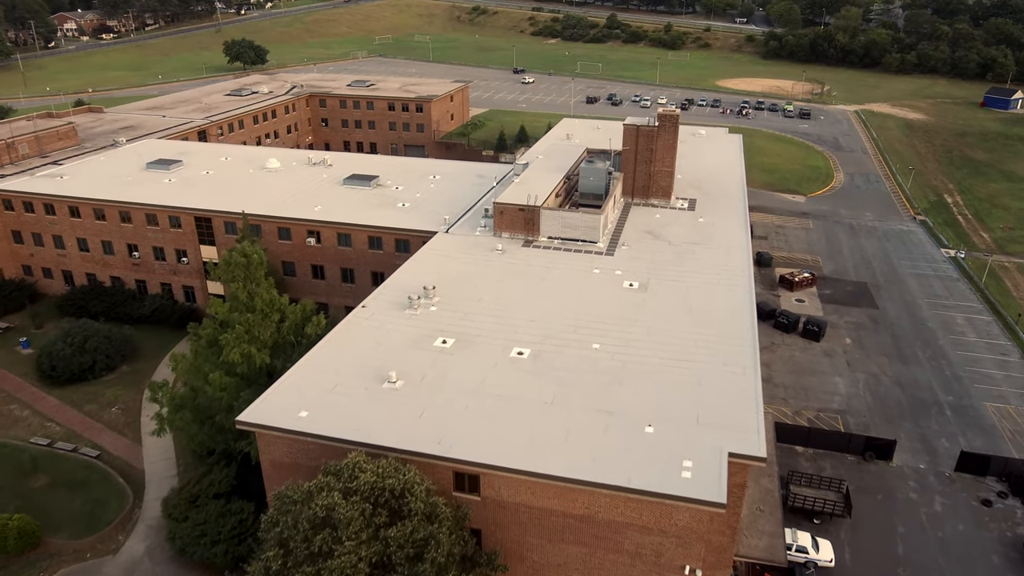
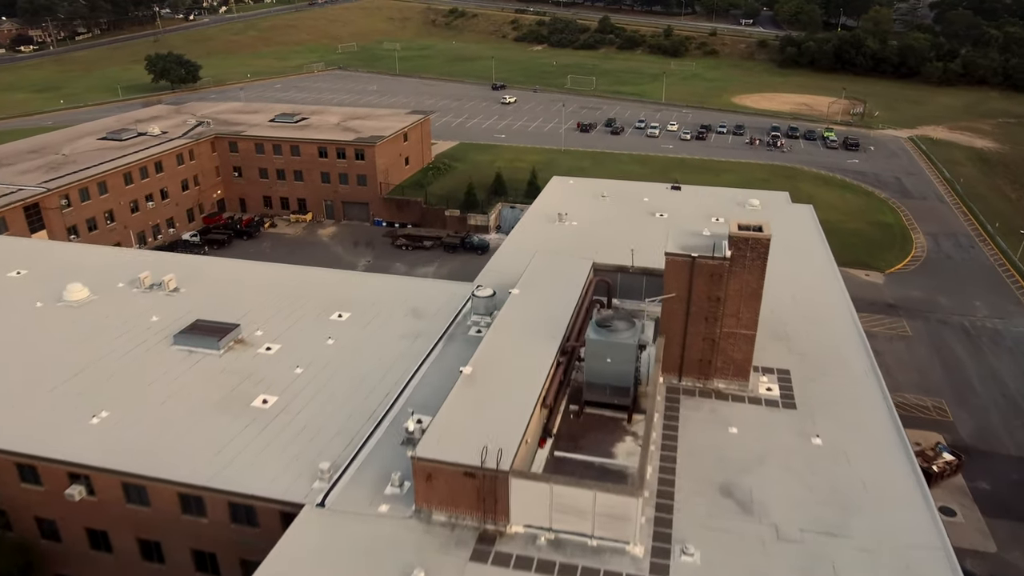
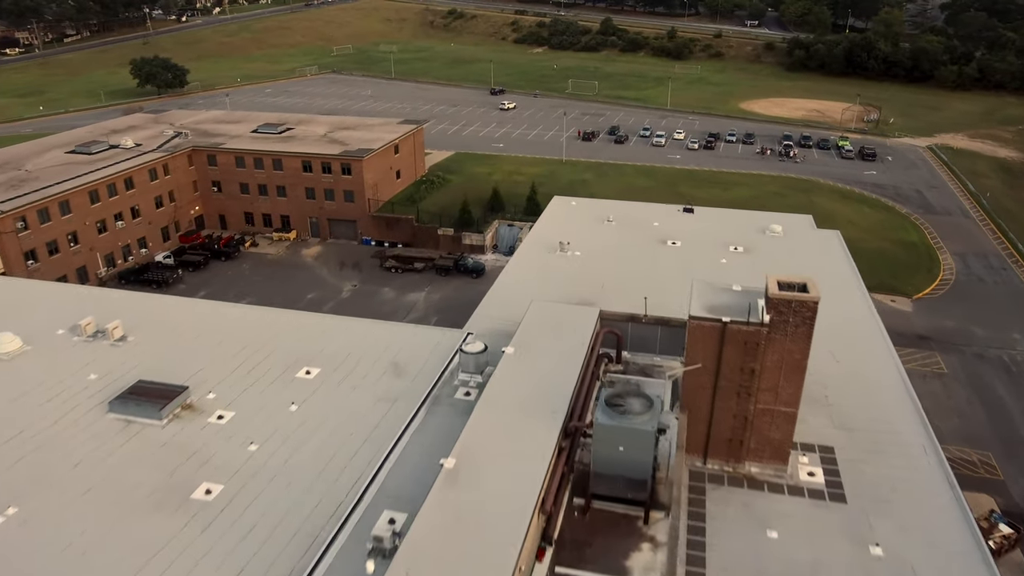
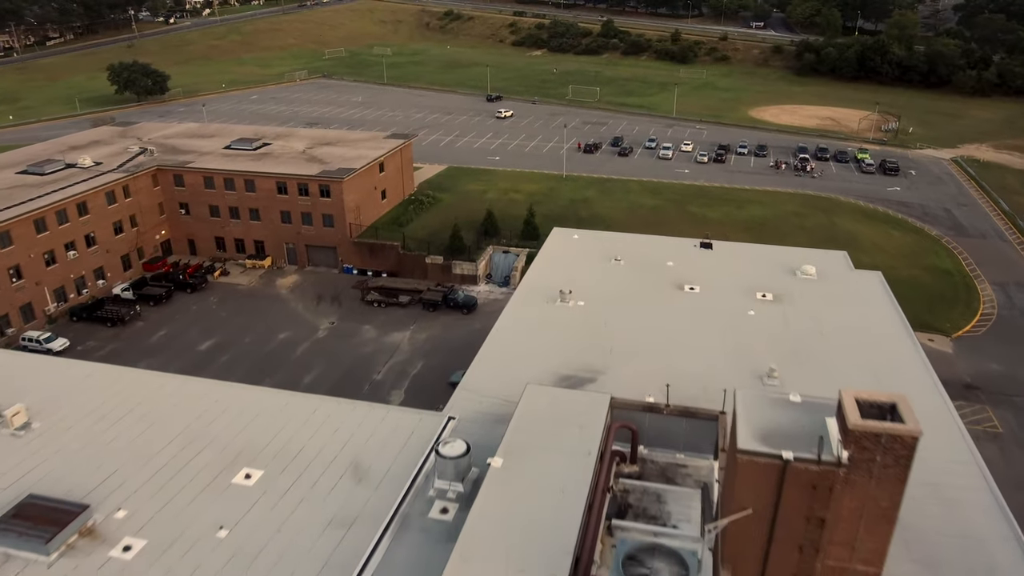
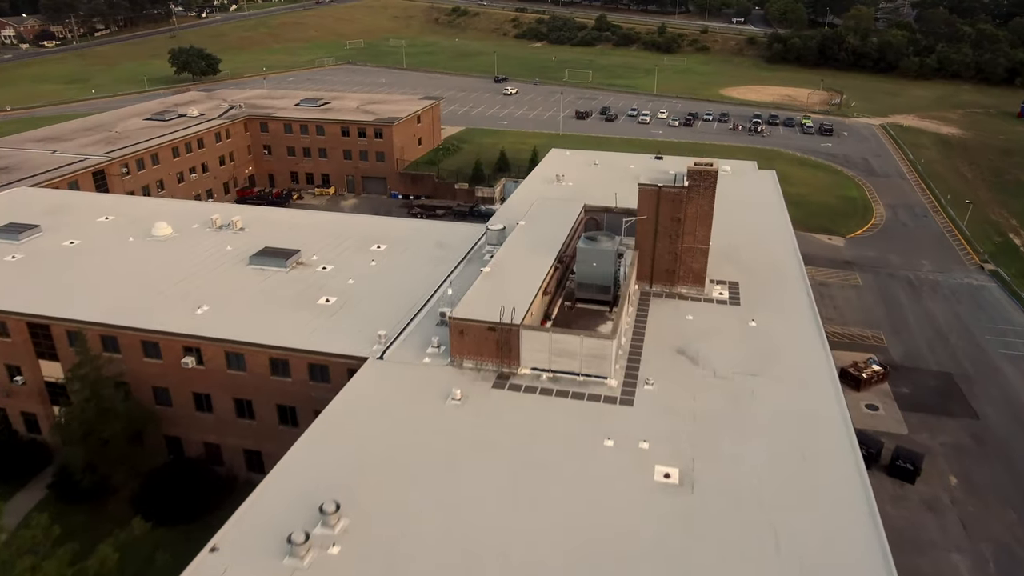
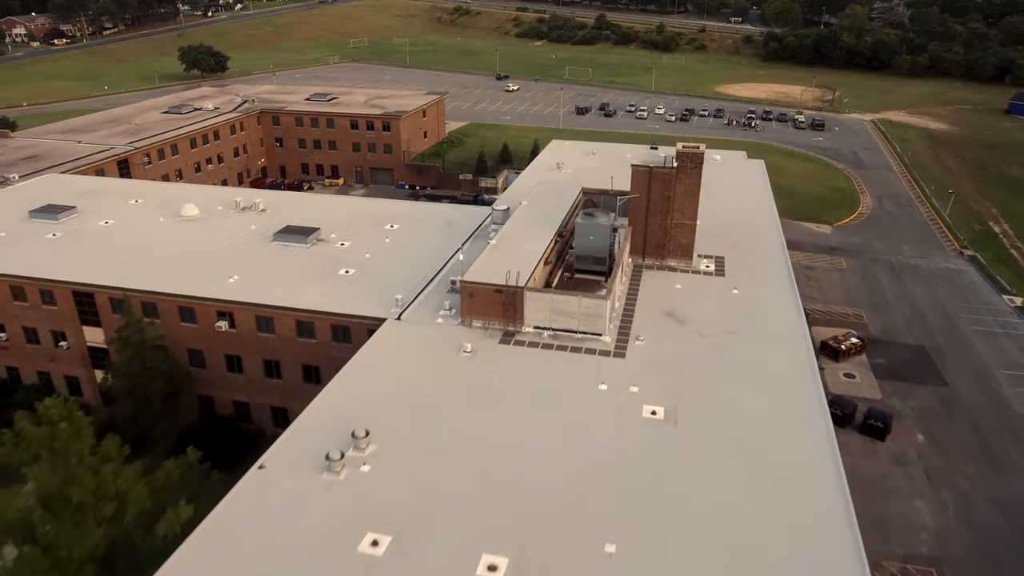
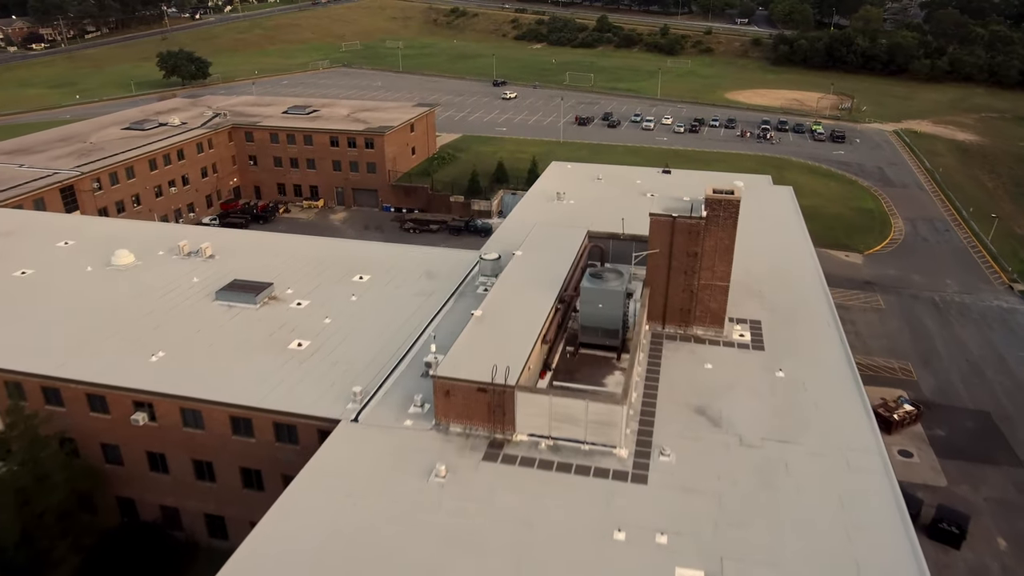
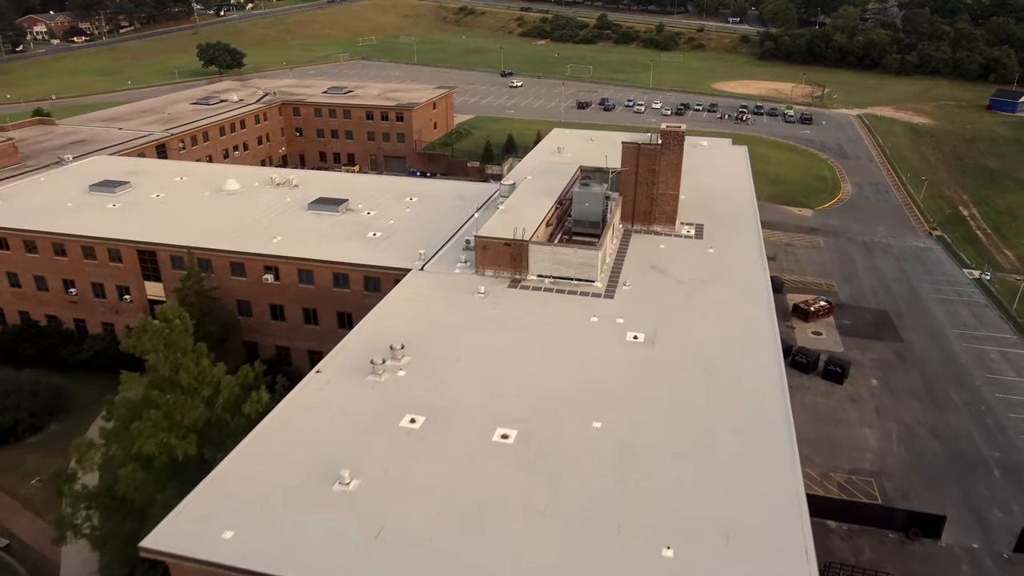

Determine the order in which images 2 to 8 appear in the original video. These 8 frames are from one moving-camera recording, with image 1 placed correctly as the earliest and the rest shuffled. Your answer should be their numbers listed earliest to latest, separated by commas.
8, 6, 5, 7, 2, 3, 4
